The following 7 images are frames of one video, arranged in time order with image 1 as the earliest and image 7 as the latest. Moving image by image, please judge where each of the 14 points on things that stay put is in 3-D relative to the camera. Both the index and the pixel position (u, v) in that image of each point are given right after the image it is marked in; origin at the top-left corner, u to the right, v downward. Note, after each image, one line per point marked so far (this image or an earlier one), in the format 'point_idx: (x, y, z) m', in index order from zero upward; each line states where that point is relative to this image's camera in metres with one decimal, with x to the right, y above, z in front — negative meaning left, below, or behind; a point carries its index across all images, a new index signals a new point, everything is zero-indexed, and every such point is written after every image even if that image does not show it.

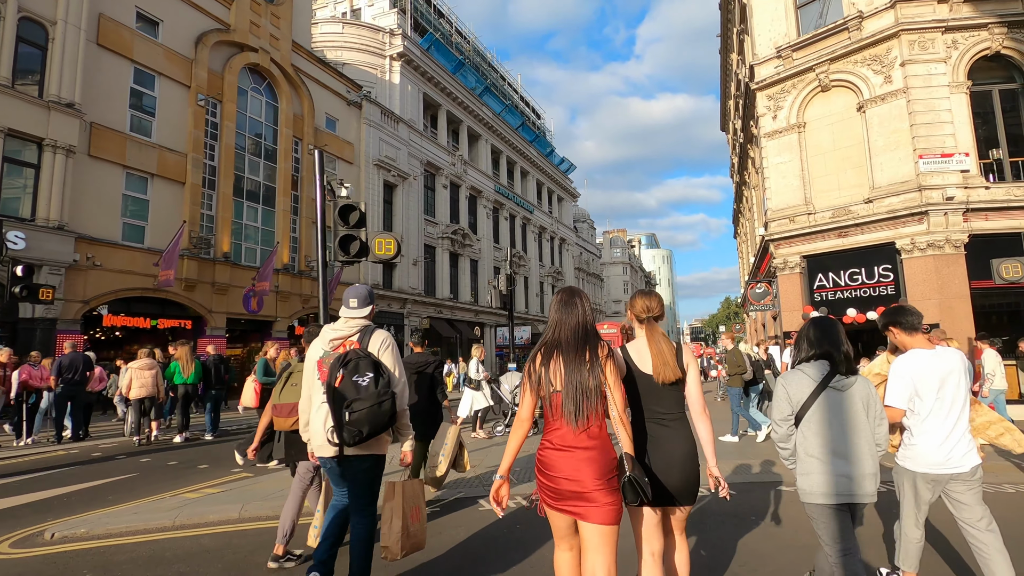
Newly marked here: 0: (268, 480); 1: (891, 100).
0: (-3.2, -2.5, +7.1) m
1: (+10.8, +5.3, +15.3) m
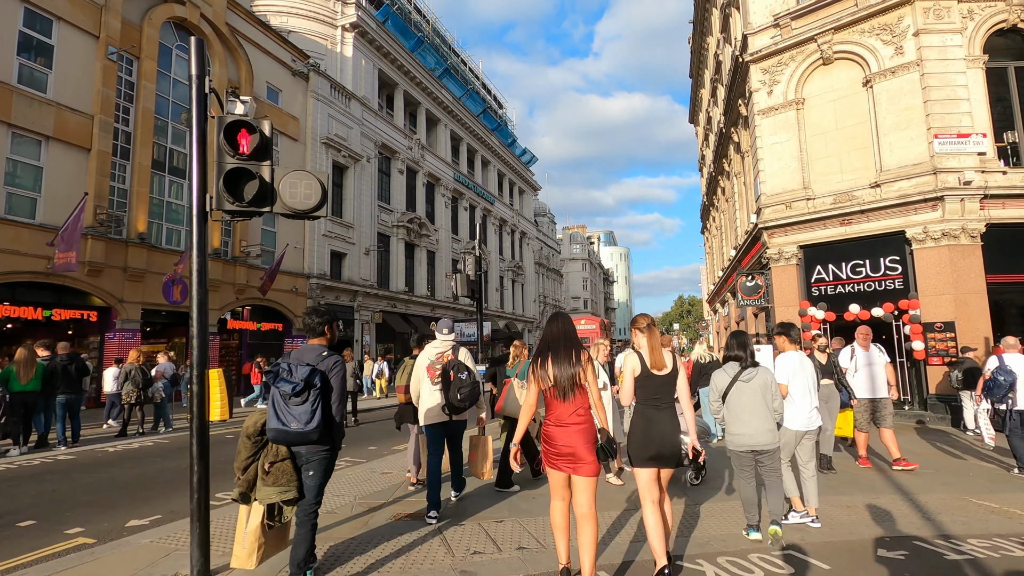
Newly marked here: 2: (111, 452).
0: (-3.4, -2.3, +4.6) m
1: (+10.0, +5.5, +13.8) m
2: (-7.0, -2.9, +9.4) m
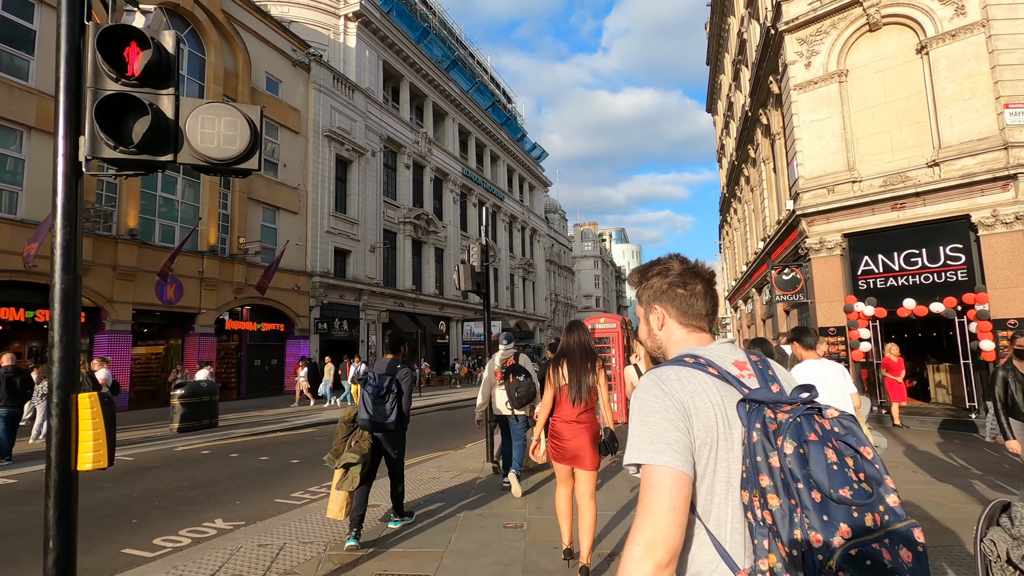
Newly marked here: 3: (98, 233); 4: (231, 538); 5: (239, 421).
0: (-3.3, -2.2, +3.2) m
1: (+10.2, +5.7, +12.2) m
2: (-6.8, -2.8, +8.1) m
3: (-14.9, +2.0, +19.4) m
4: (-2.7, -2.4, +5.2) m
5: (-7.7, -3.8, +15.2) m
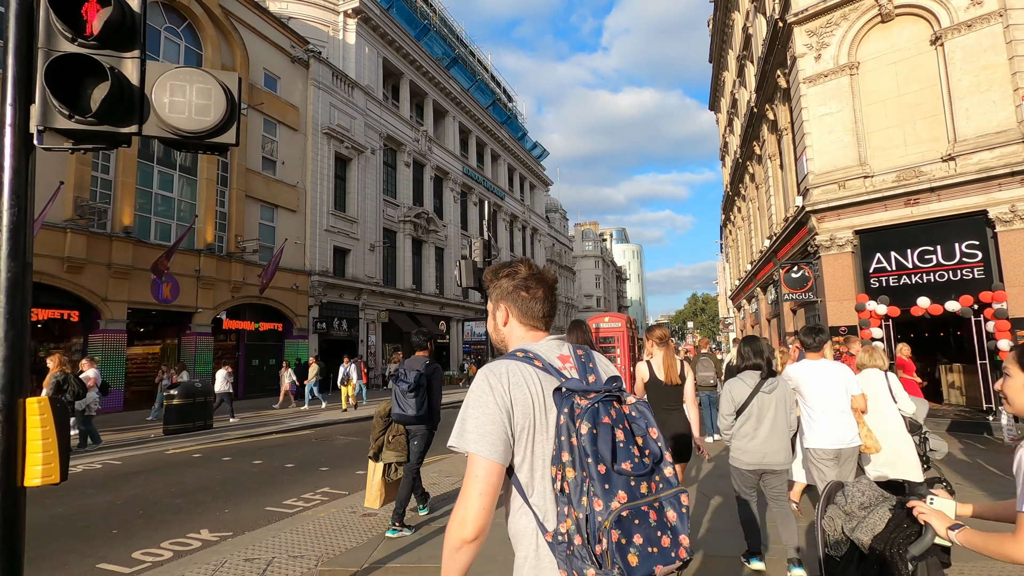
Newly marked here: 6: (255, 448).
0: (-3.2, -2.1, +2.9) m
1: (+10.3, +5.7, +11.8) m
2: (-6.8, -2.8, +7.7) m
3: (-14.8, +2.0, +19.0) m
4: (-2.7, -2.4, +4.9) m
5: (-7.6, -3.7, +14.8) m
6: (-4.9, -3.1, +10.3) m
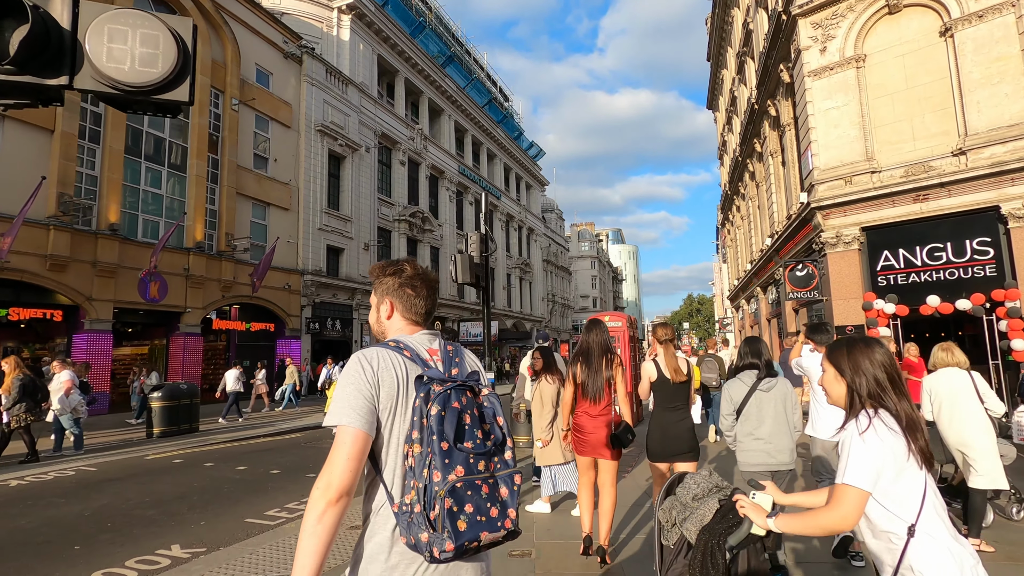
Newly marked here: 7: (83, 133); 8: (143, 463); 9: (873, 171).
0: (-3.2, -2.1, +2.4) m
1: (+10.2, +5.8, +11.5) m
2: (-6.8, -2.7, +7.2) m
3: (-14.9, +2.1, +18.5) m
4: (-2.7, -2.3, +4.4) m
5: (-7.7, -3.7, +14.3) m
6: (-5.0, -3.0, +9.8) m
7: (-15.3, +5.5, +19.2) m
8: (-6.0, -2.9, +8.8) m
9: (+8.6, +2.8, +12.9) m
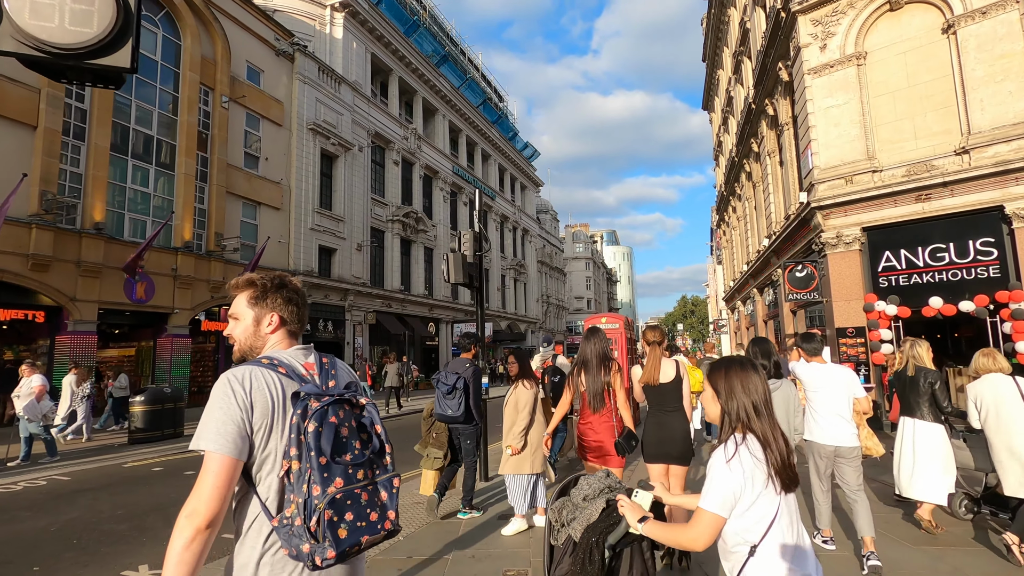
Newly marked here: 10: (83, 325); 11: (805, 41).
0: (-3.2, -2.1, +2.1) m
1: (+10.1, +5.7, +11.3) m
2: (-6.9, -2.7, +6.8) m
3: (-15.1, +2.1, +18.0) m
4: (-2.7, -2.3, +4.1) m
5: (-7.8, -3.7, +13.9) m
6: (-5.1, -3.0, +9.4) m
7: (-15.5, +5.5, +18.7) m
8: (-6.1, -2.9, +8.4) m
9: (+8.5, +2.8, +12.7) m
10: (-14.8, -1.3, +18.6) m
11: (+7.5, +6.3, +13.8) m
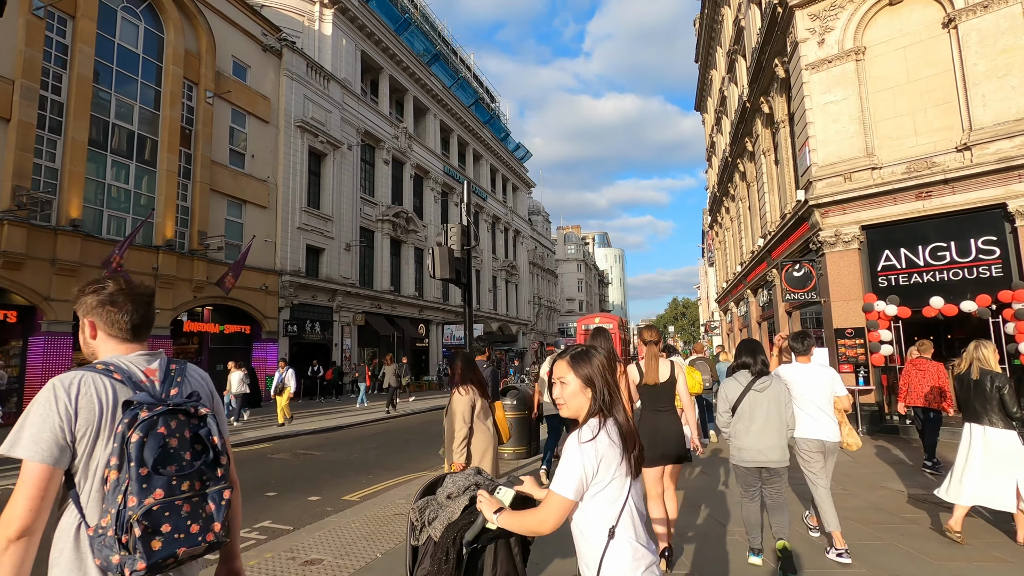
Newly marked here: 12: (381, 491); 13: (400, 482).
0: (-3.3, -2.0, +1.6) m
1: (+10.0, +5.7, +11.0) m
2: (-7.0, -2.6, +6.3) m
3: (-15.4, +2.1, +17.3) m
4: (-2.8, -2.2, +3.6) m
5: (-8.1, -3.6, +13.3) m
6: (-5.2, -3.0, +8.9) m
7: (-15.8, +5.5, +18.1) m
8: (-6.3, -2.8, +7.9) m
9: (+8.3, +2.8, +12.4) m
10: (-15.1, -1.2, +18.0) m
11: (+7.3, +6.3, +13.5) m
12: (-1.8, -2.9, +7.6) m
13: (-1.6, -2.9, +8.1) m
